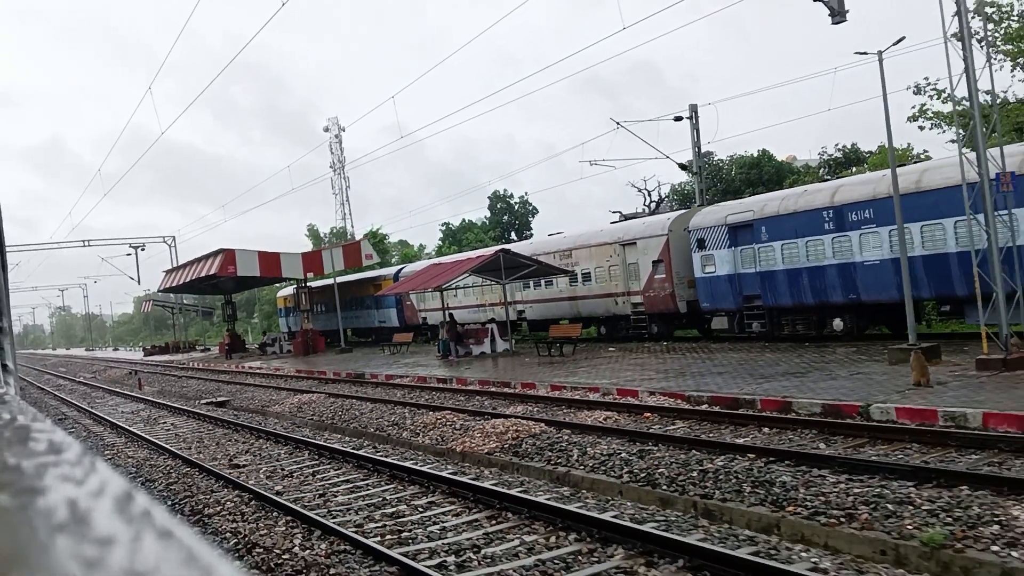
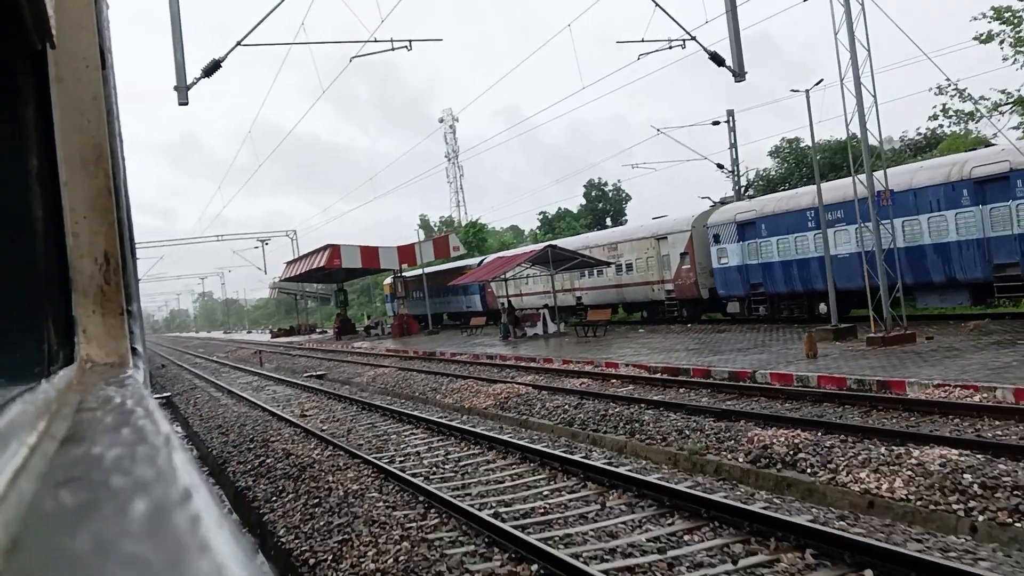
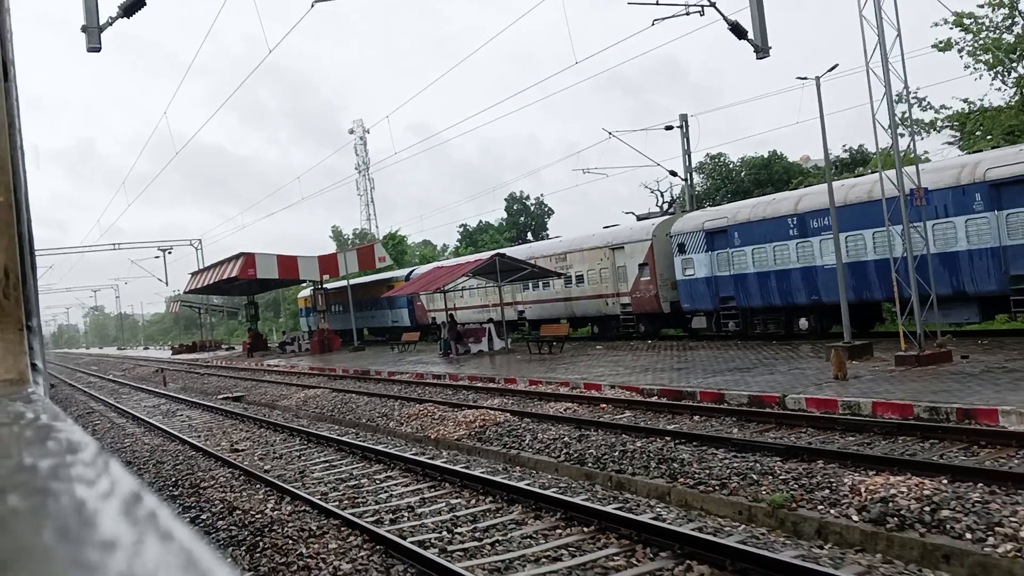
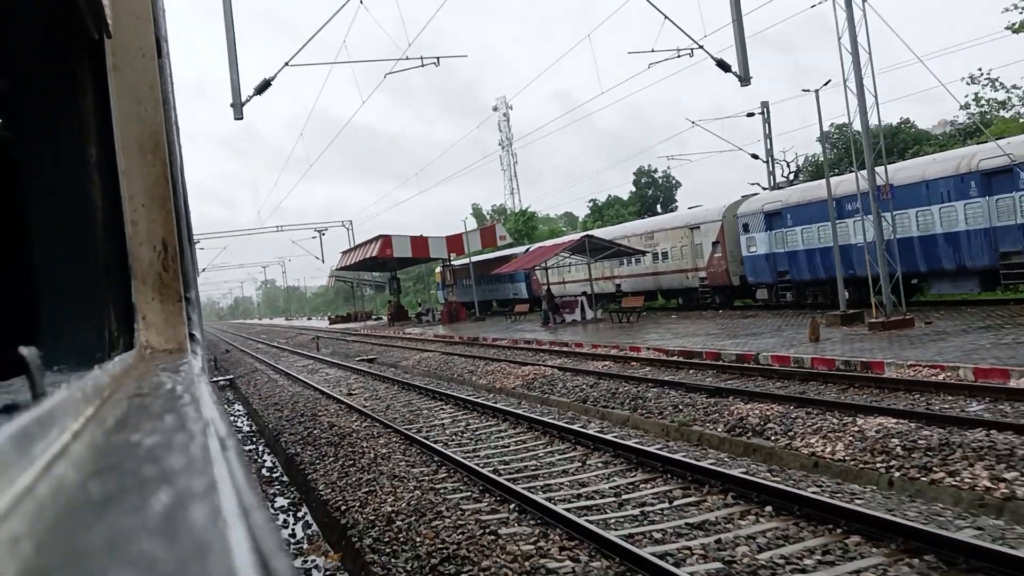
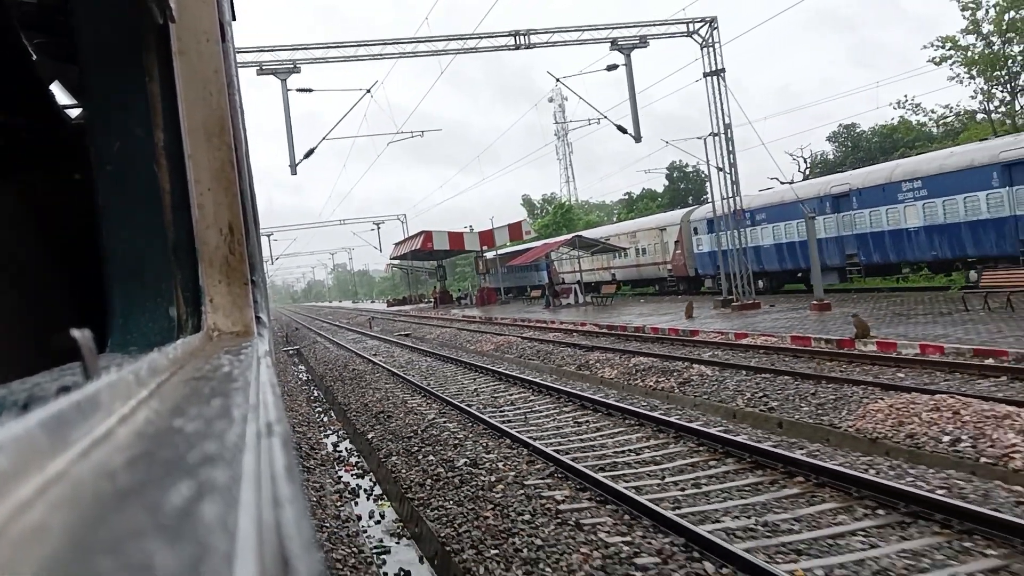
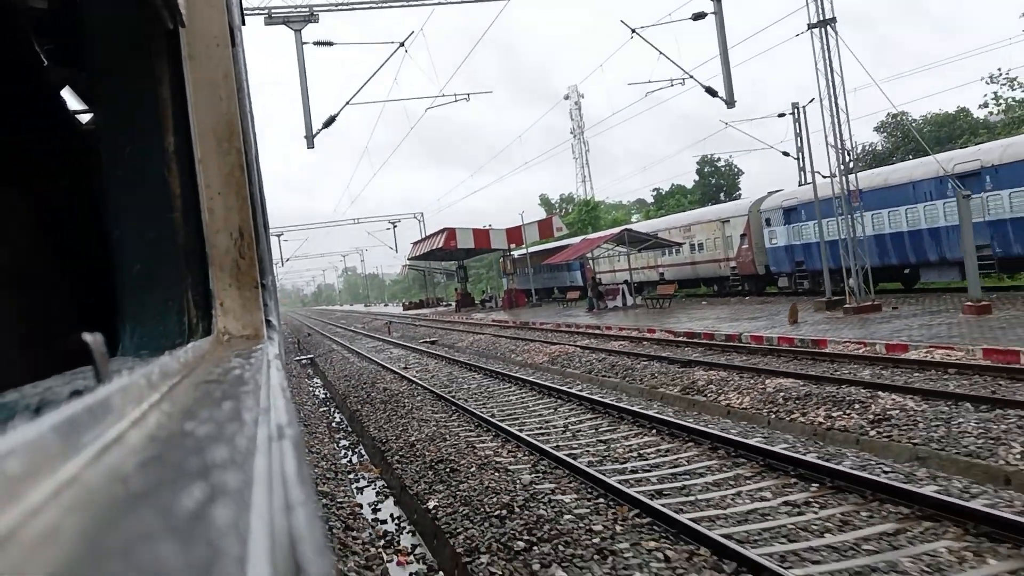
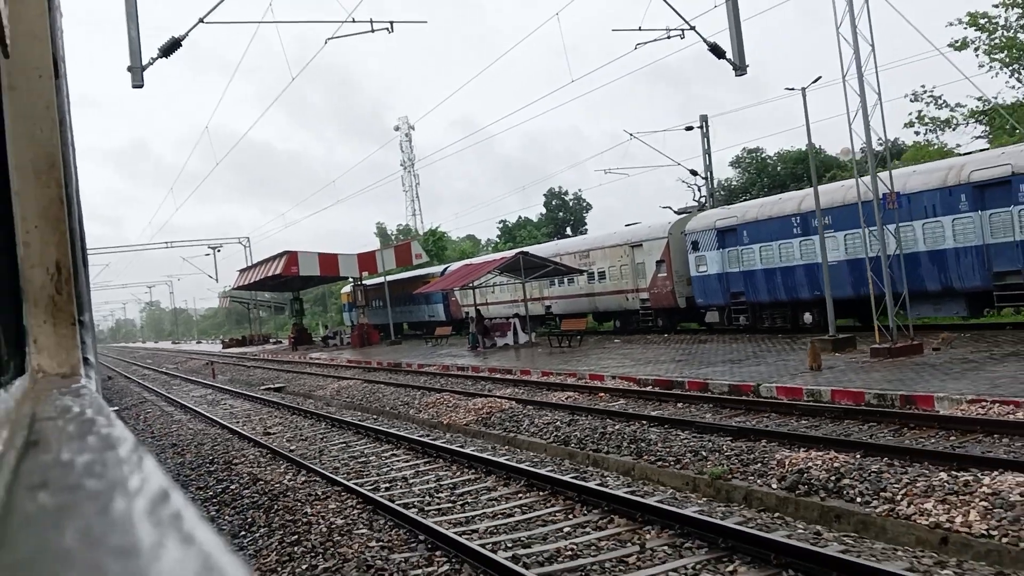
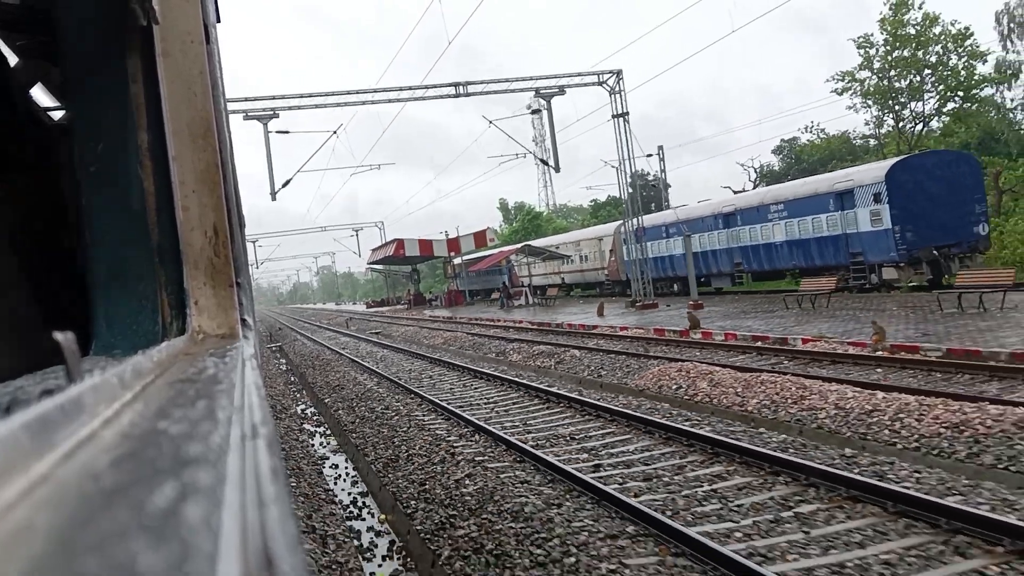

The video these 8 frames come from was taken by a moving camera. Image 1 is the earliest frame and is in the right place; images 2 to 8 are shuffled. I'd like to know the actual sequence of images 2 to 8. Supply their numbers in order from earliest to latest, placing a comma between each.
3, 7, 2, 4, 6, 5, 8
